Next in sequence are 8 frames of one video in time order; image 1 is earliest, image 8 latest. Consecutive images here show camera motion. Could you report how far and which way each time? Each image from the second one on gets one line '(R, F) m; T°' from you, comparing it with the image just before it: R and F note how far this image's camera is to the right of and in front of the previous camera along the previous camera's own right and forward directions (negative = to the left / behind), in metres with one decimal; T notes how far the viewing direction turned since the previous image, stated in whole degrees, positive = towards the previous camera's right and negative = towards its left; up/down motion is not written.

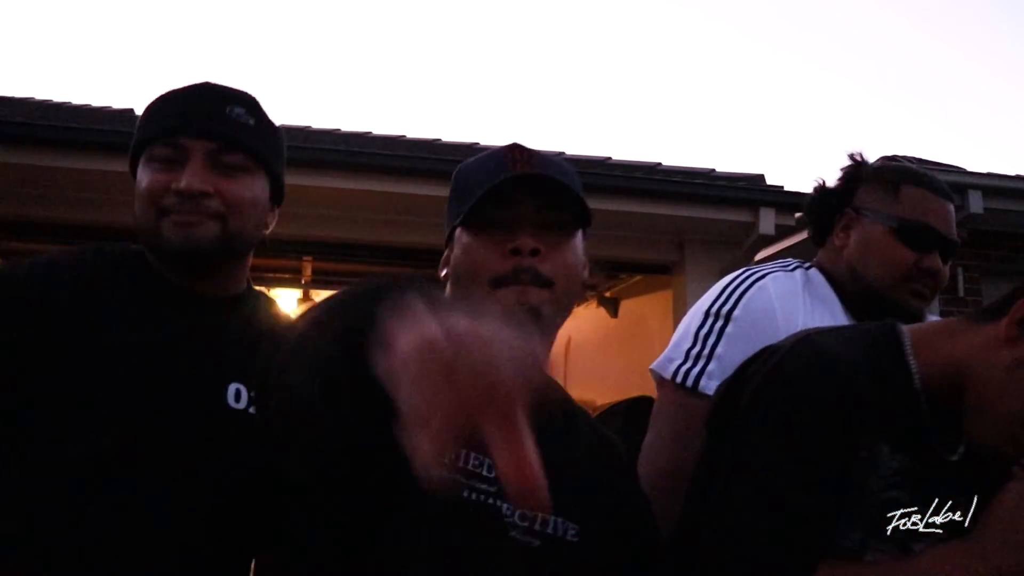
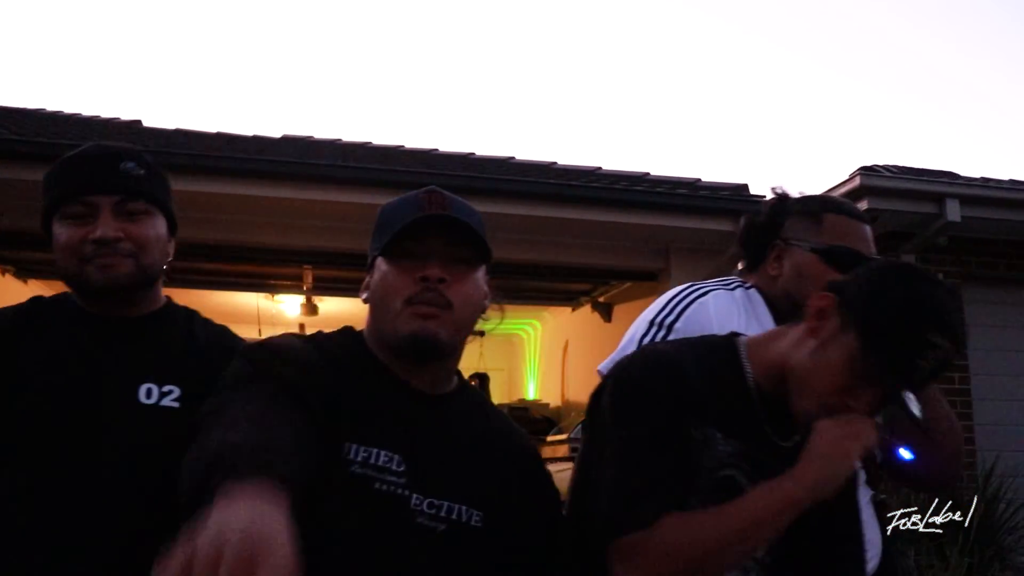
(+0.2, -0.3) m; -1°
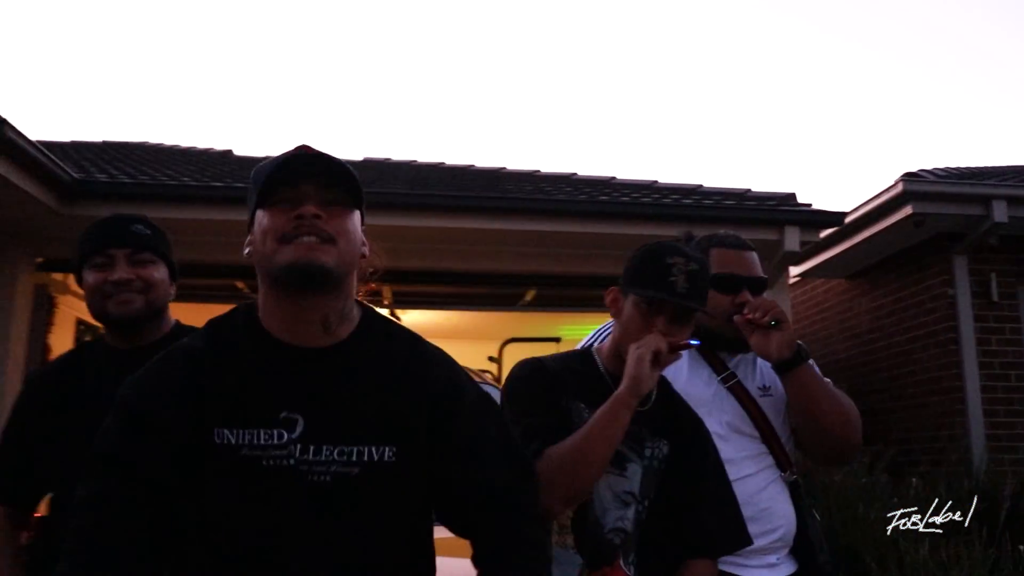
(+0.3, -0.4) m; -6°
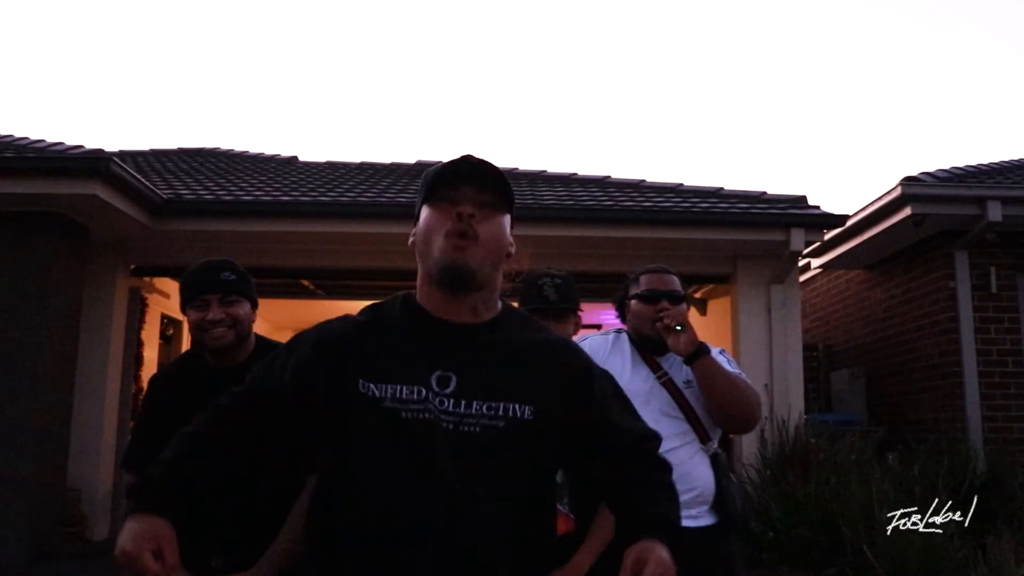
(+0.2, -0.8) m; -4°
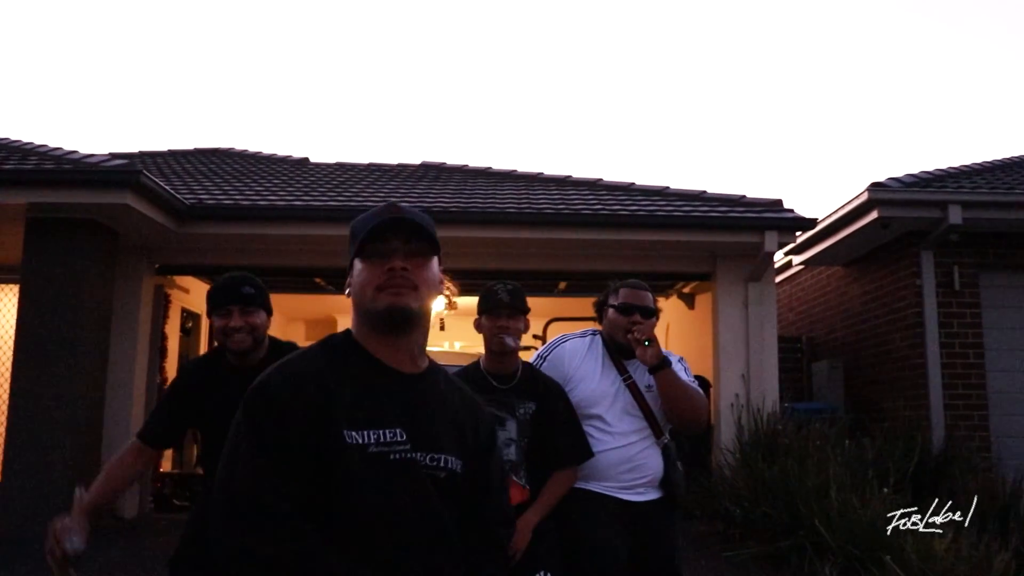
(+0.1, -0.6) m; -1°
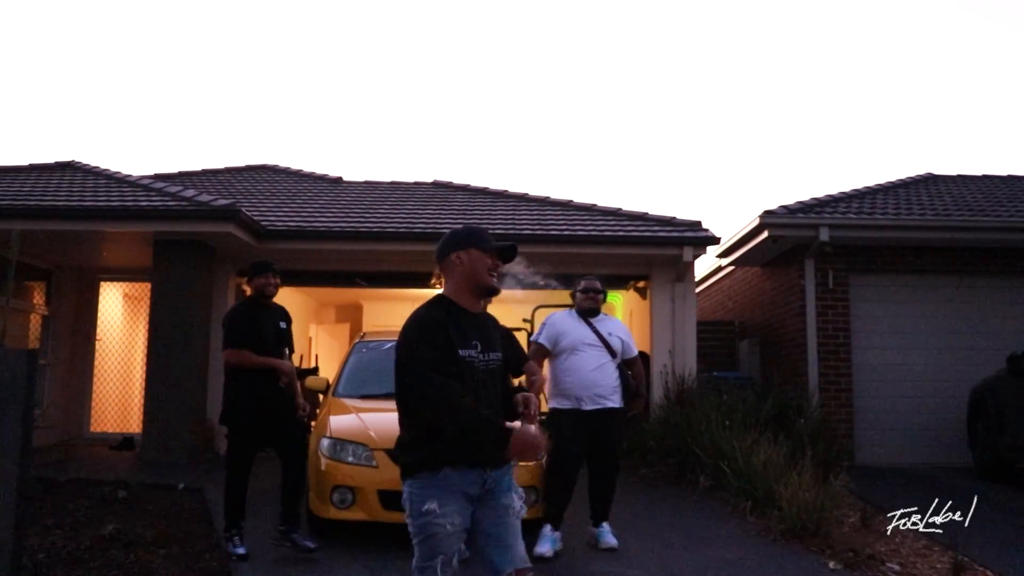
(+0.3, -3.0) m; -1°
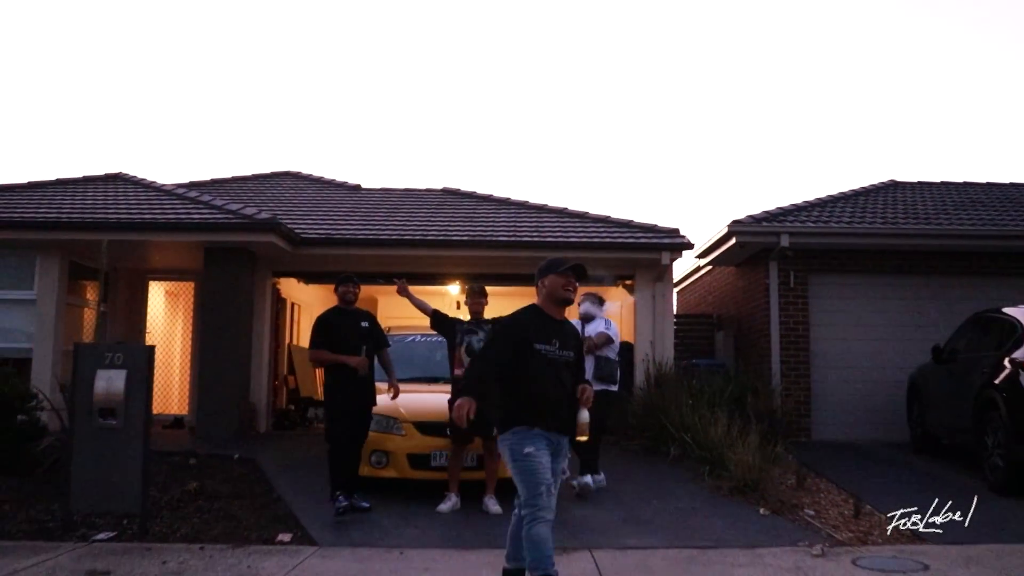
(0.0, -1.7) m; 0°
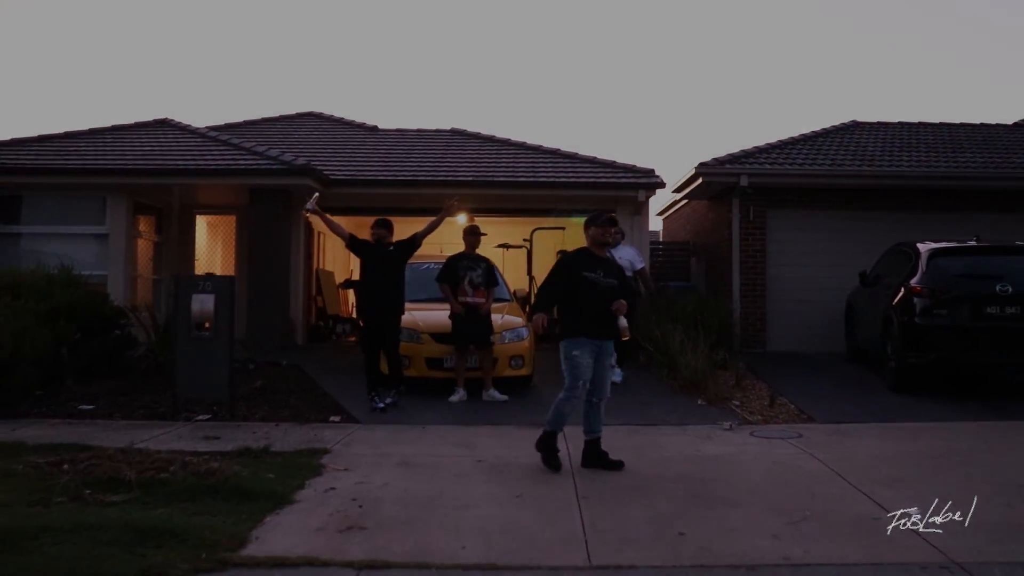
(+0.1, -2.2) m; 0°
